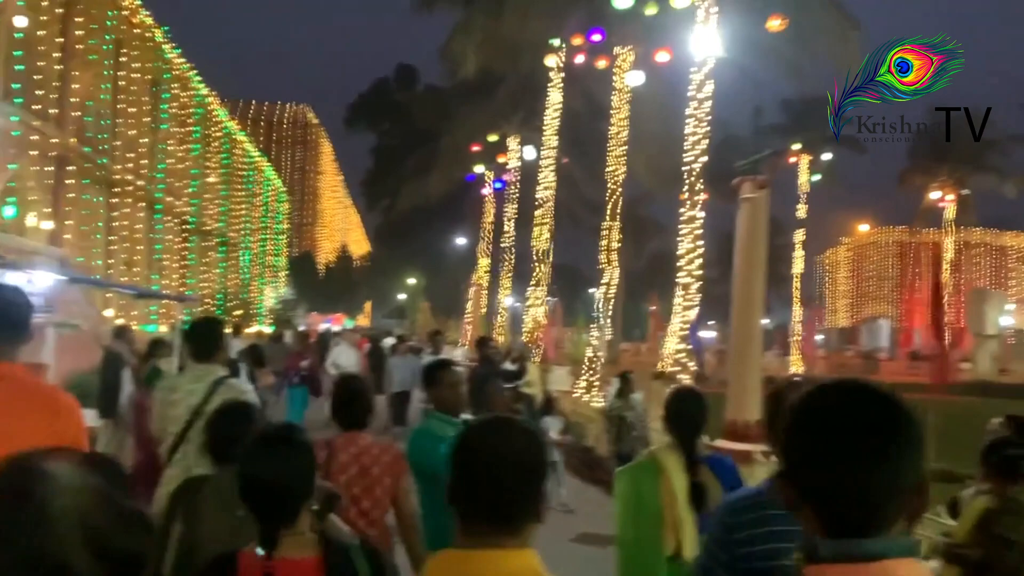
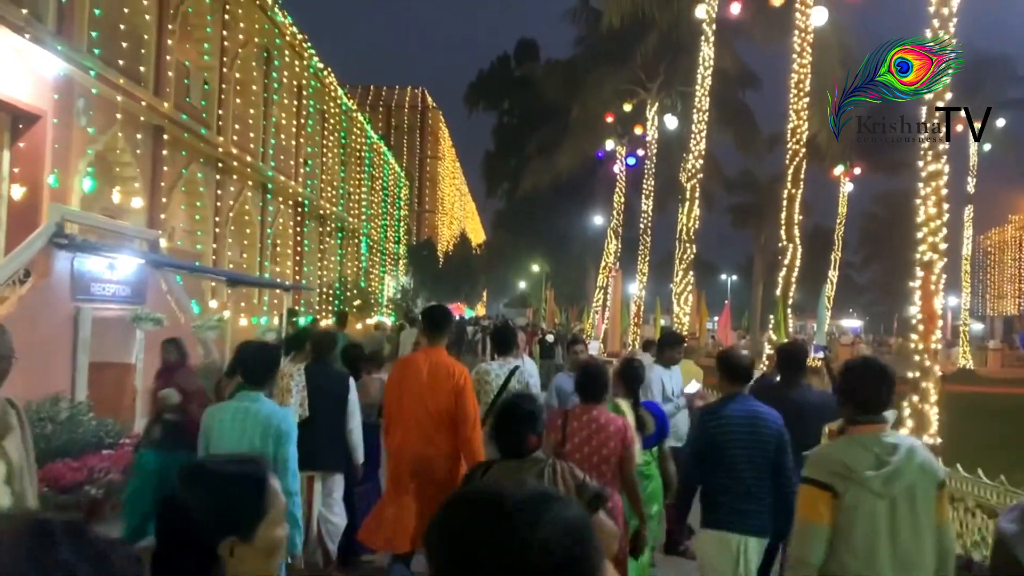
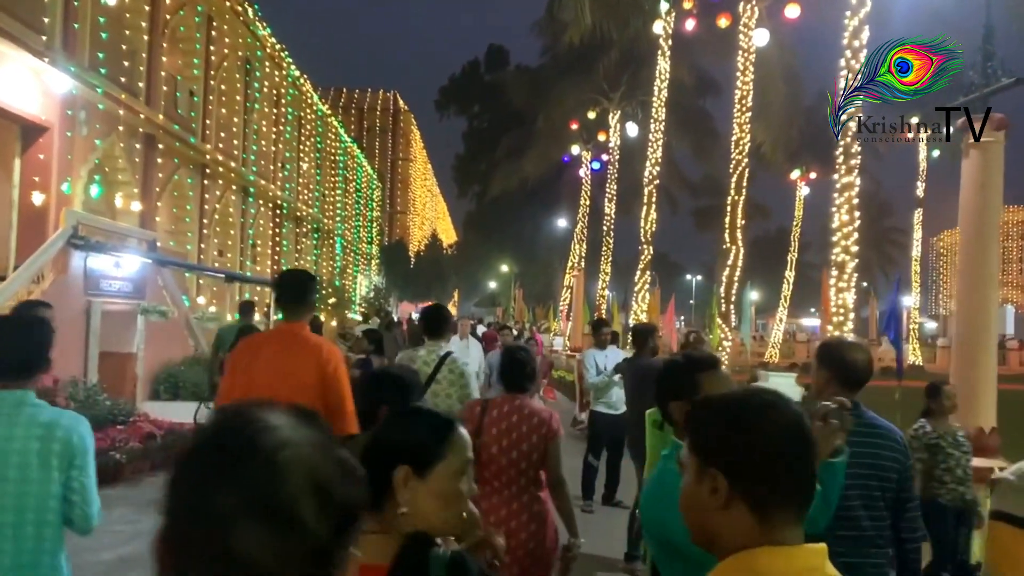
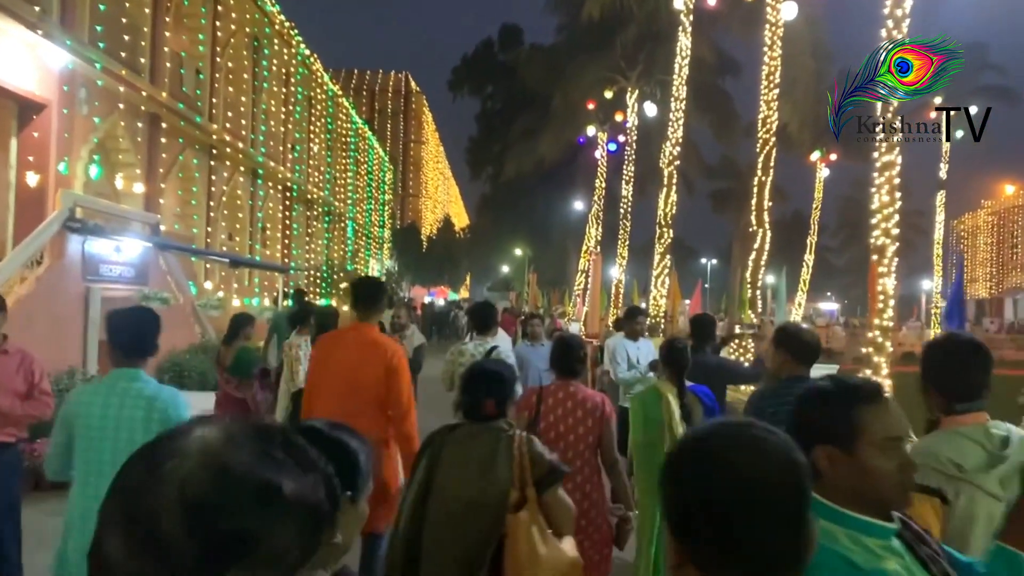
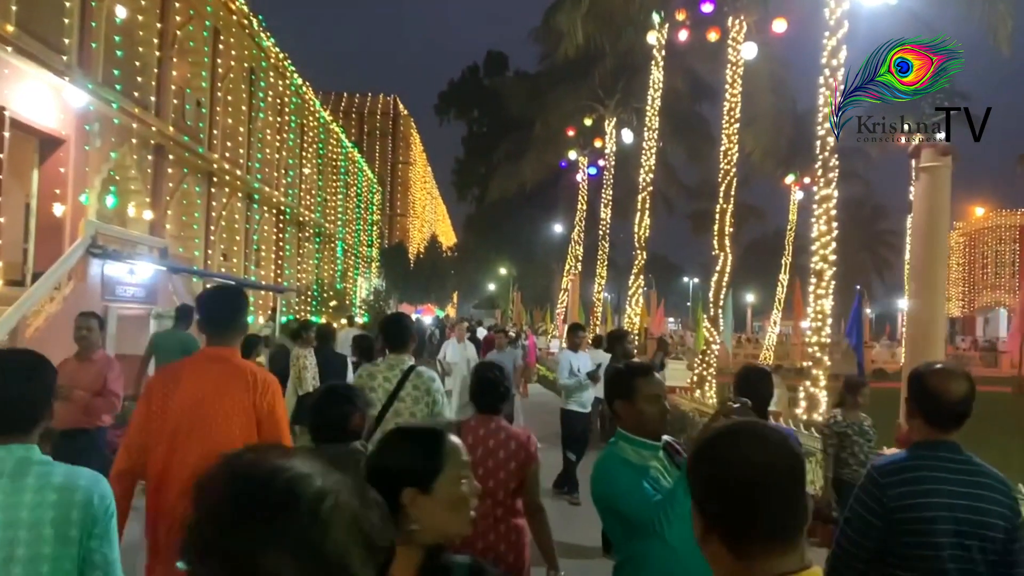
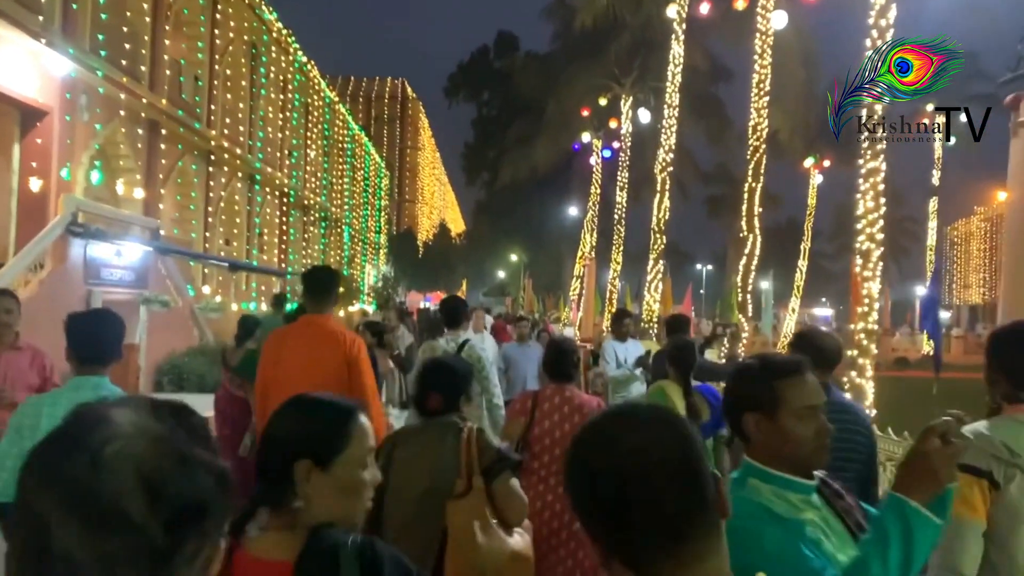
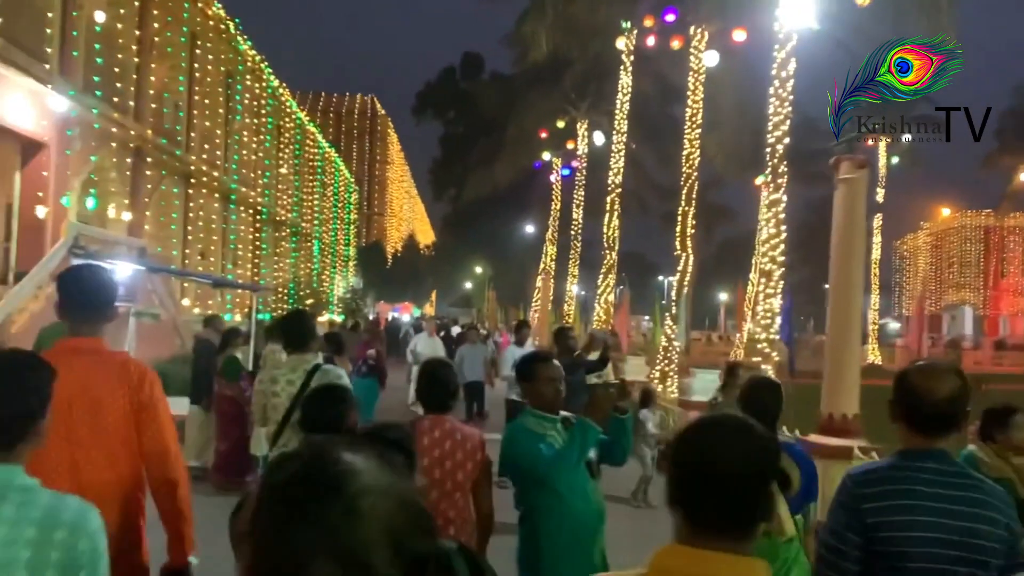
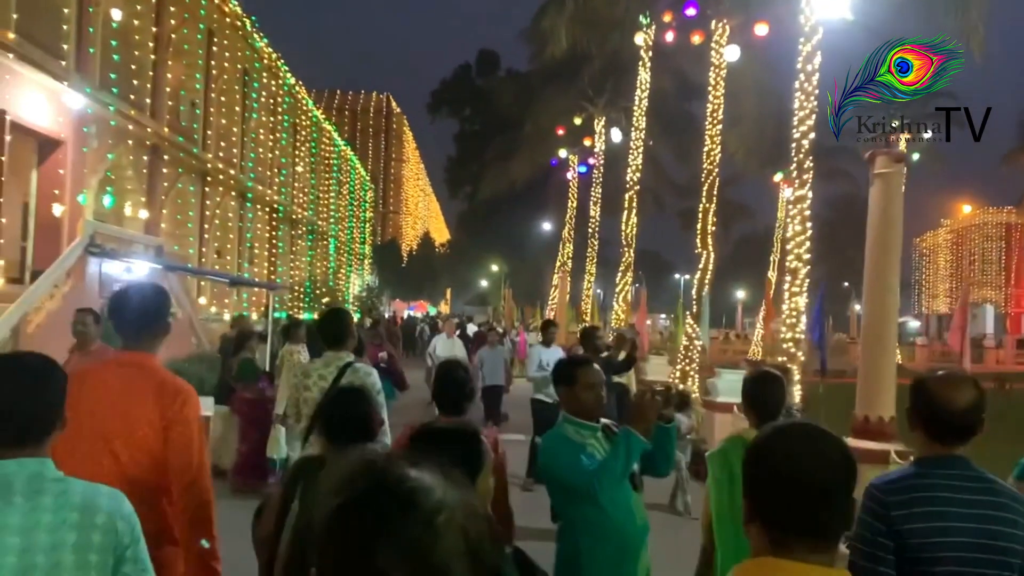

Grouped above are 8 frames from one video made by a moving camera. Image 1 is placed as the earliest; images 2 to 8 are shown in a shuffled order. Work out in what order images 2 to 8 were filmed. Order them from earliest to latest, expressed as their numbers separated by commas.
7, 8, 5, 3, 6, 4, 2
